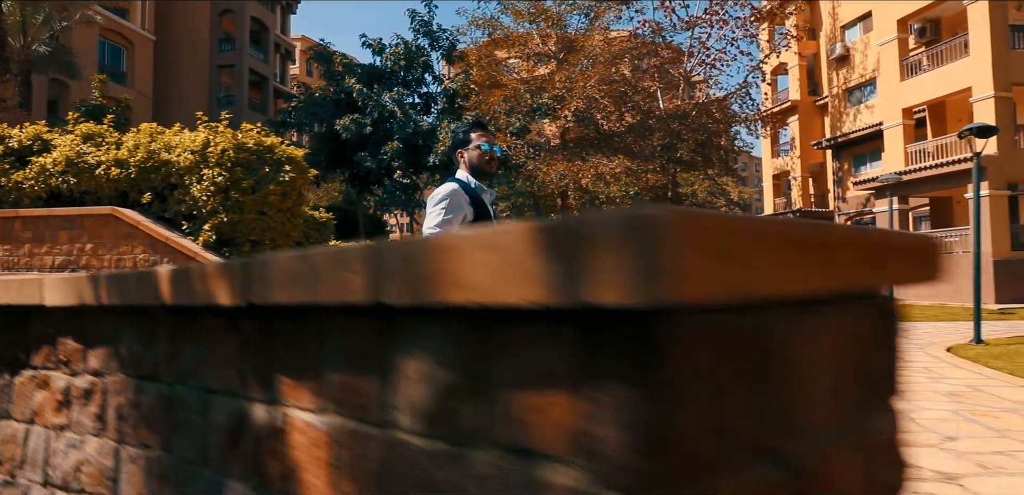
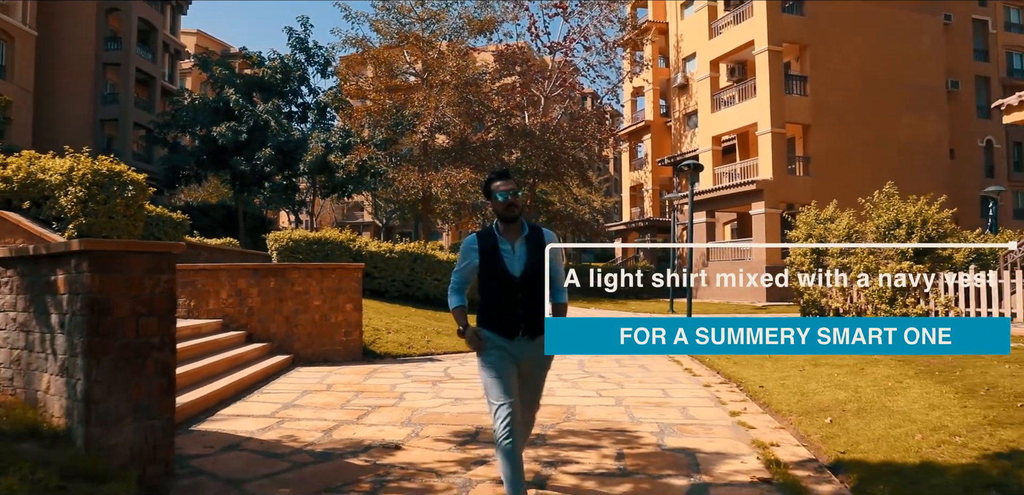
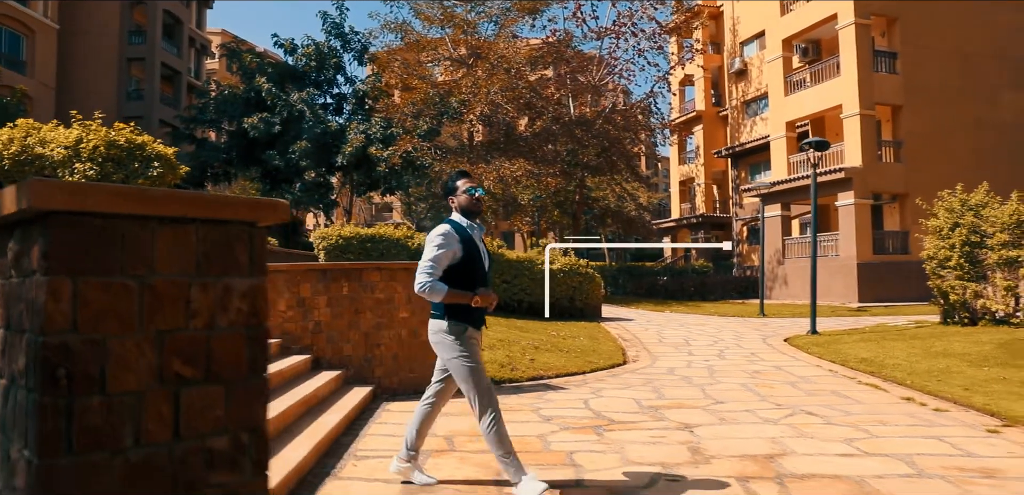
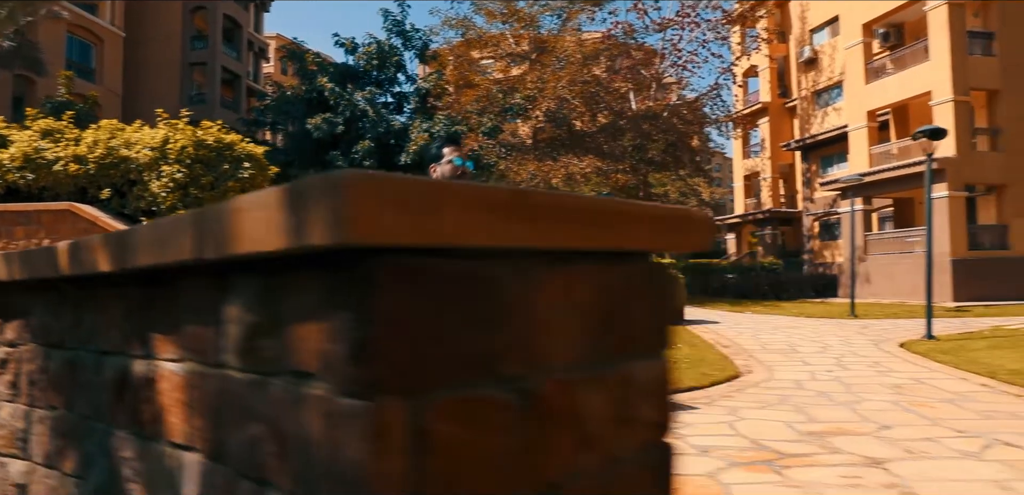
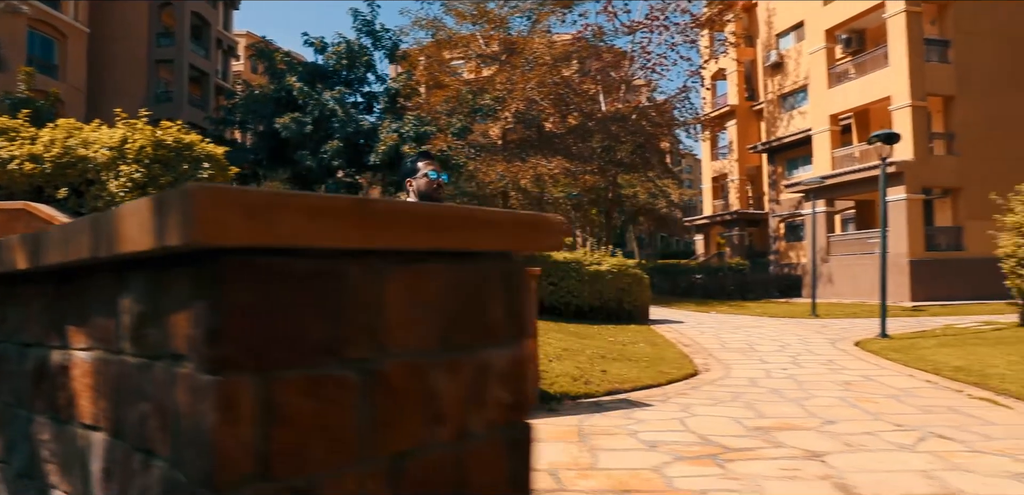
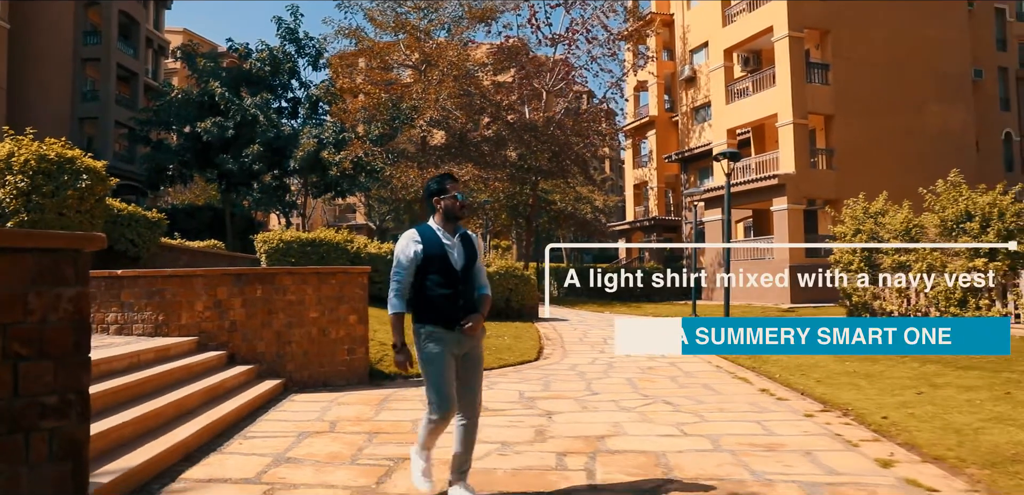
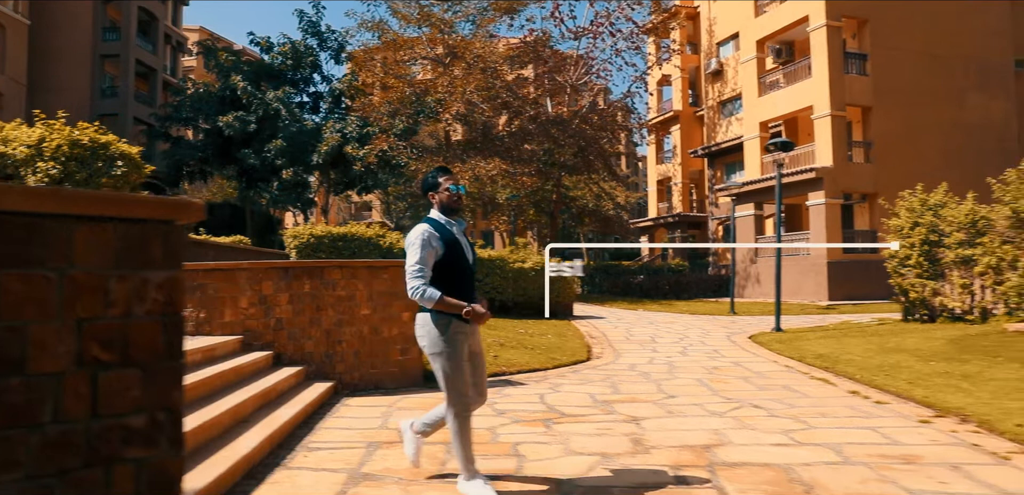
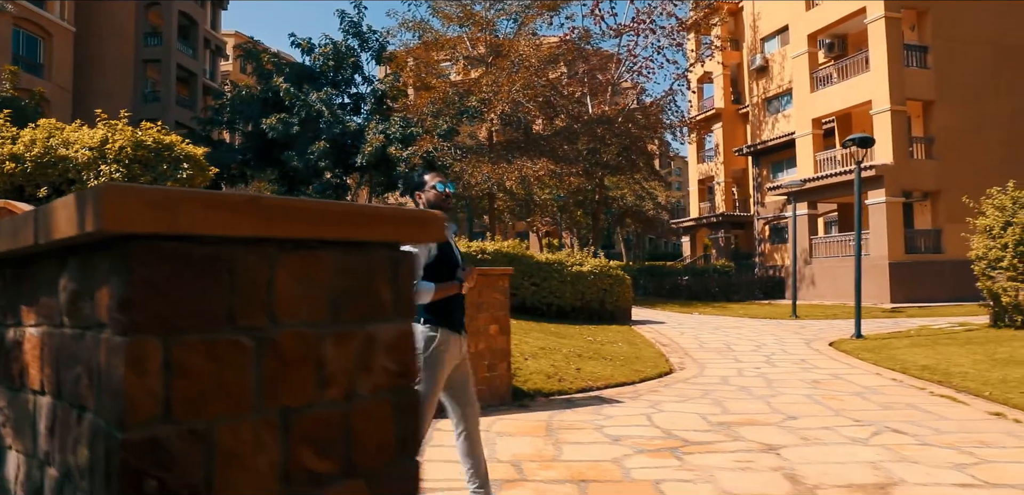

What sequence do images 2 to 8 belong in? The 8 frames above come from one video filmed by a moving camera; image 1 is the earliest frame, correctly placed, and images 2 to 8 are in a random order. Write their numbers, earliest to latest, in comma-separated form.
4, 5, 8, 3, 7, 6, 2
